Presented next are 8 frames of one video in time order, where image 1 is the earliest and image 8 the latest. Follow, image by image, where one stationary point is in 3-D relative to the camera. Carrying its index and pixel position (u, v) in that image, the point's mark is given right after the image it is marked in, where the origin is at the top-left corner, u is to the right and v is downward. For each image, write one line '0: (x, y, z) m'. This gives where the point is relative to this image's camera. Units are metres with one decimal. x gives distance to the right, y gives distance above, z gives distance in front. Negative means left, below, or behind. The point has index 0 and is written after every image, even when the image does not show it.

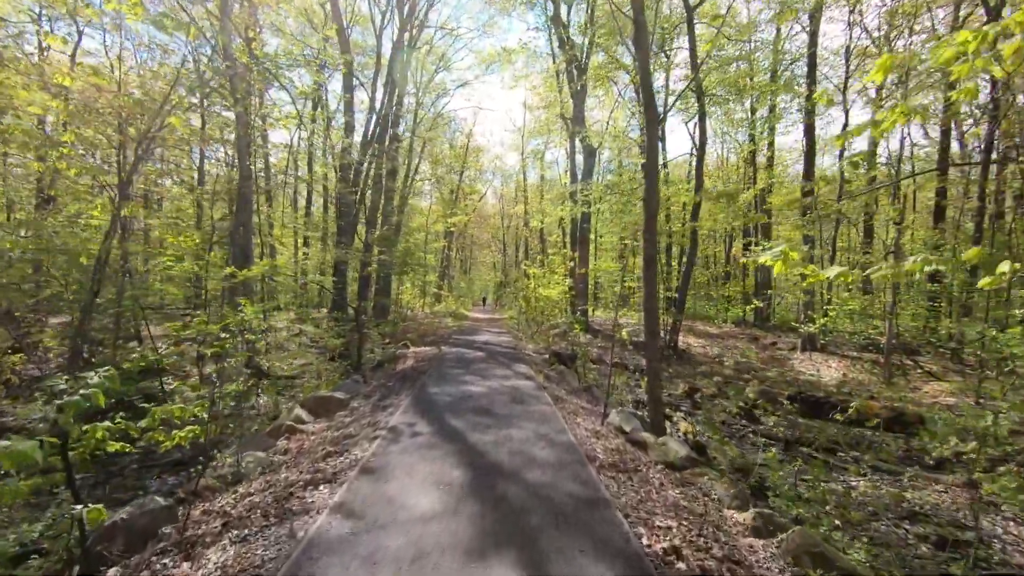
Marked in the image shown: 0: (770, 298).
0: (+7.4, -0.3, +16.1) m
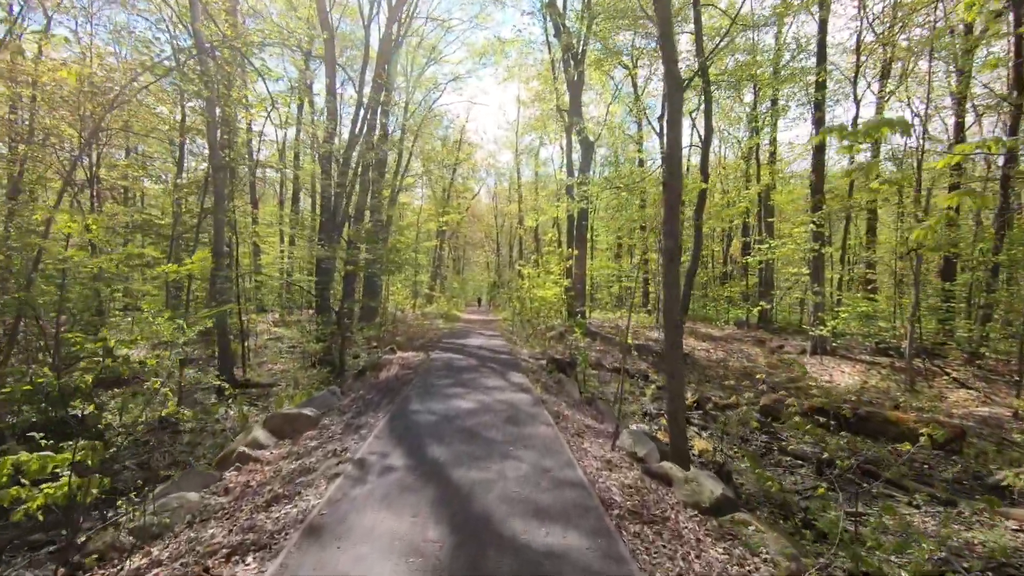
0: (+7.3, -0.3, +15.5) m
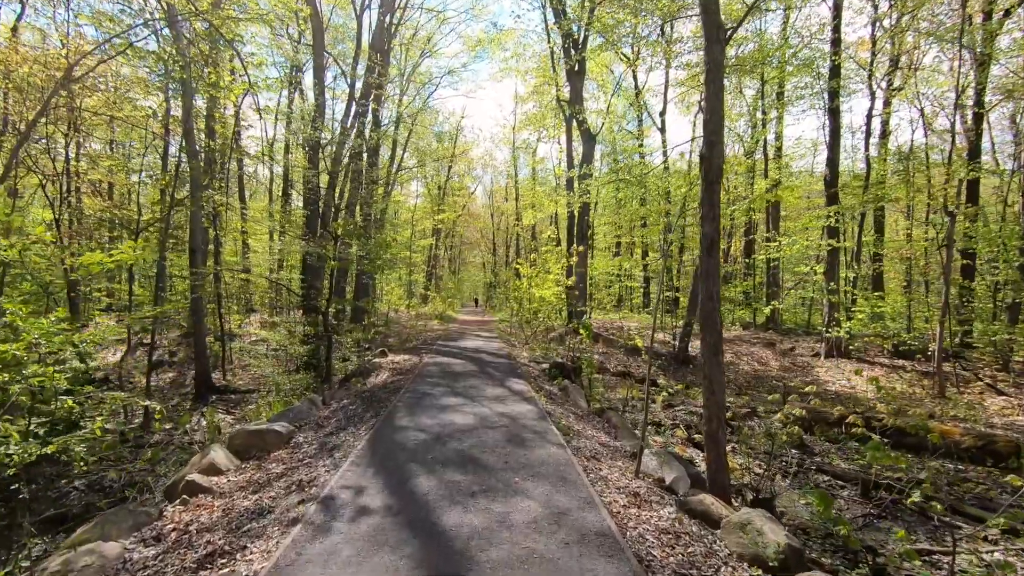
0: (+7.2, -0.3, +14.9) m
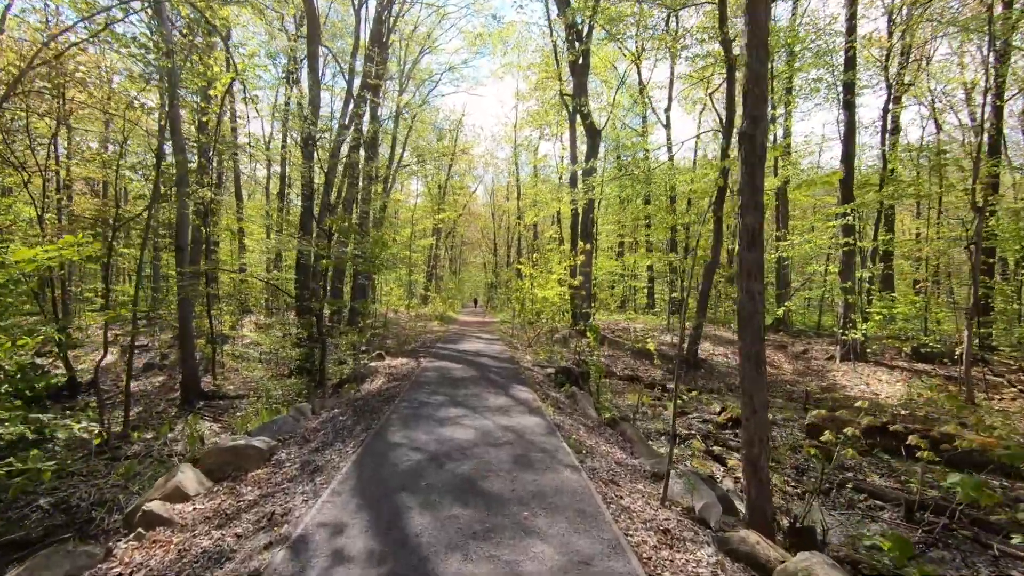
0: (+7.3, -0.3, +14.4) m
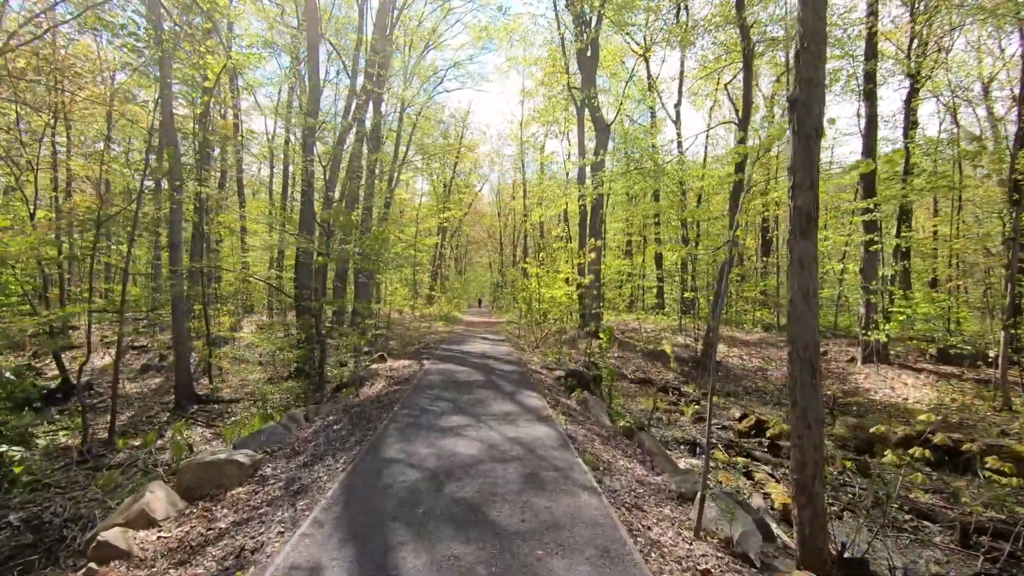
0: (+7.4, -0.3, +14.0) m
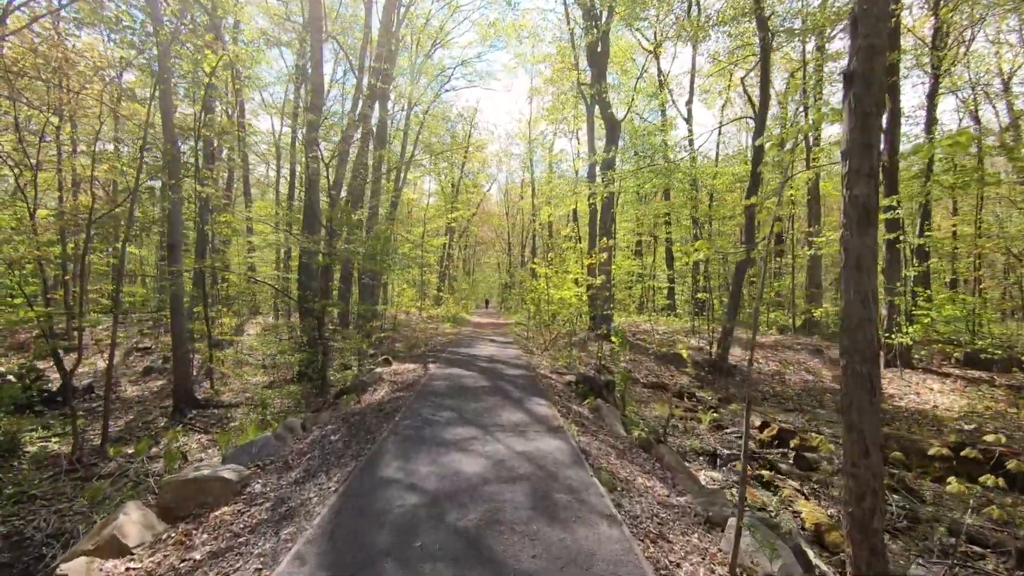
0: (+7.6, -0.3, +13.6) m
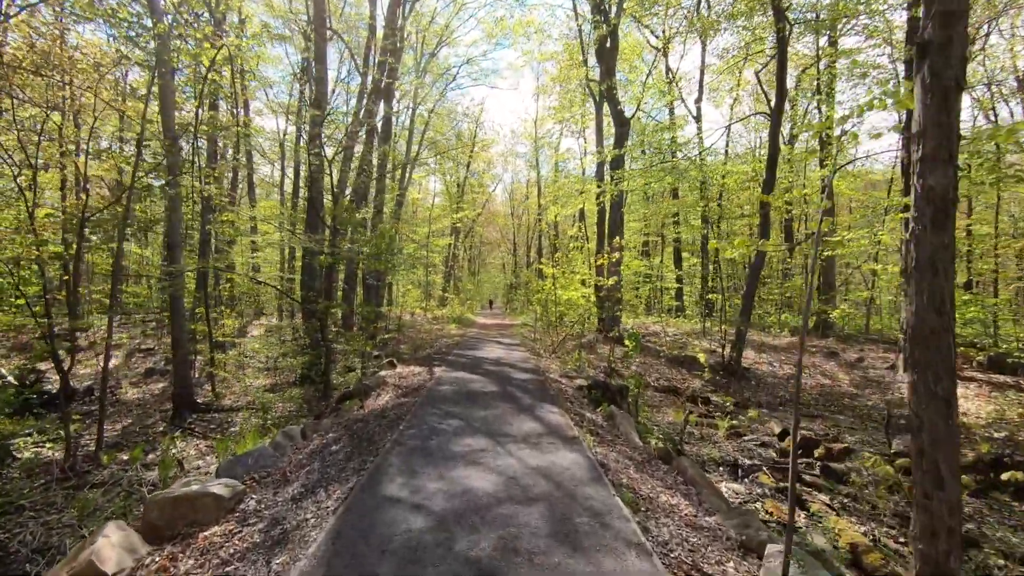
0: (+7.8, -0.4, +13.3) m
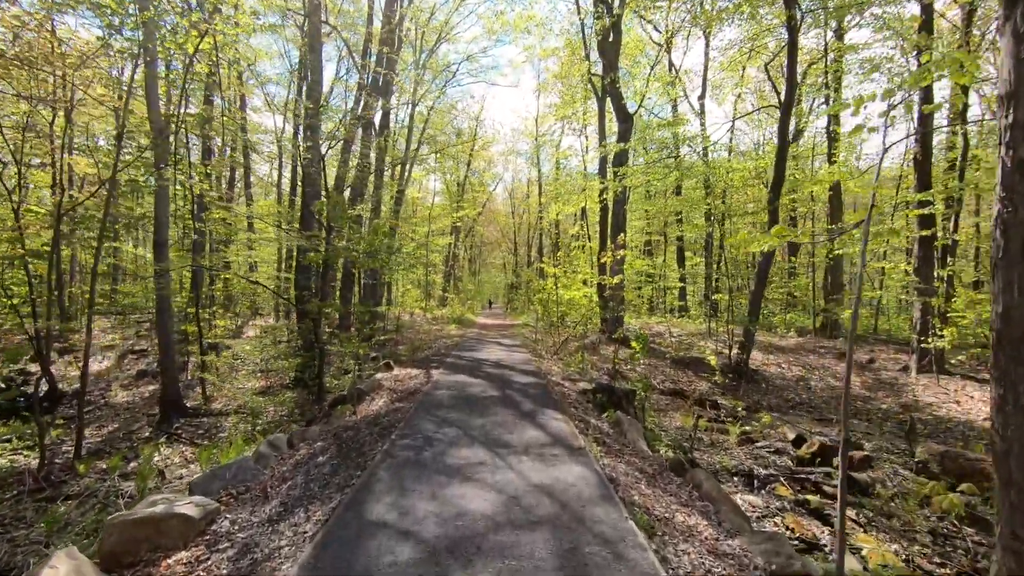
0: (+7.8, -0.3, +13.0) m
